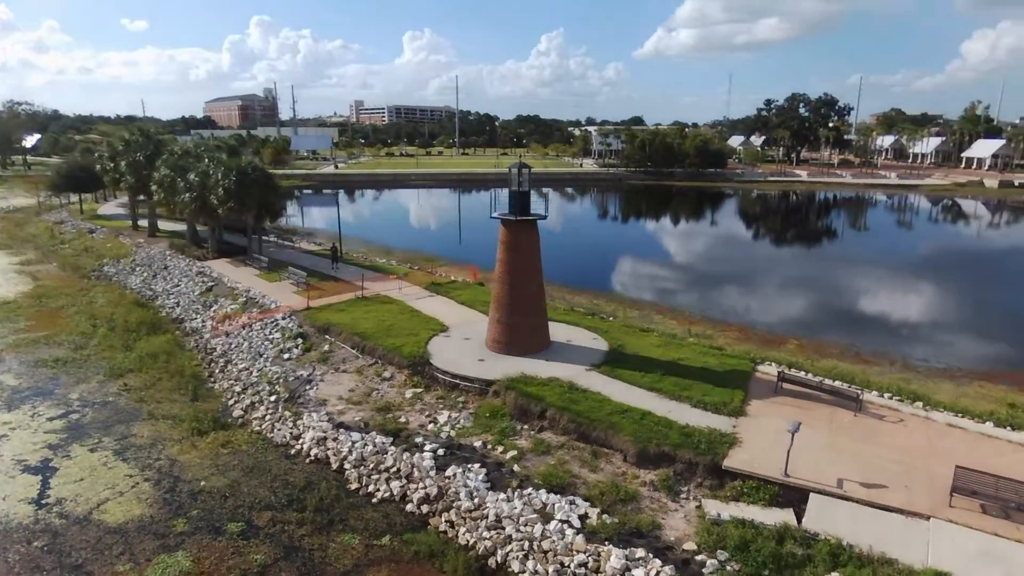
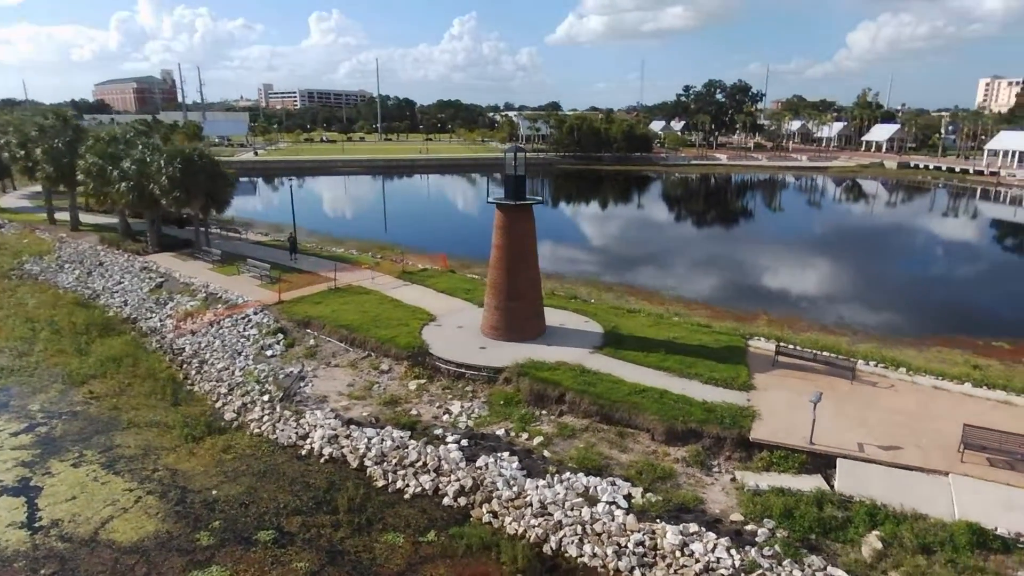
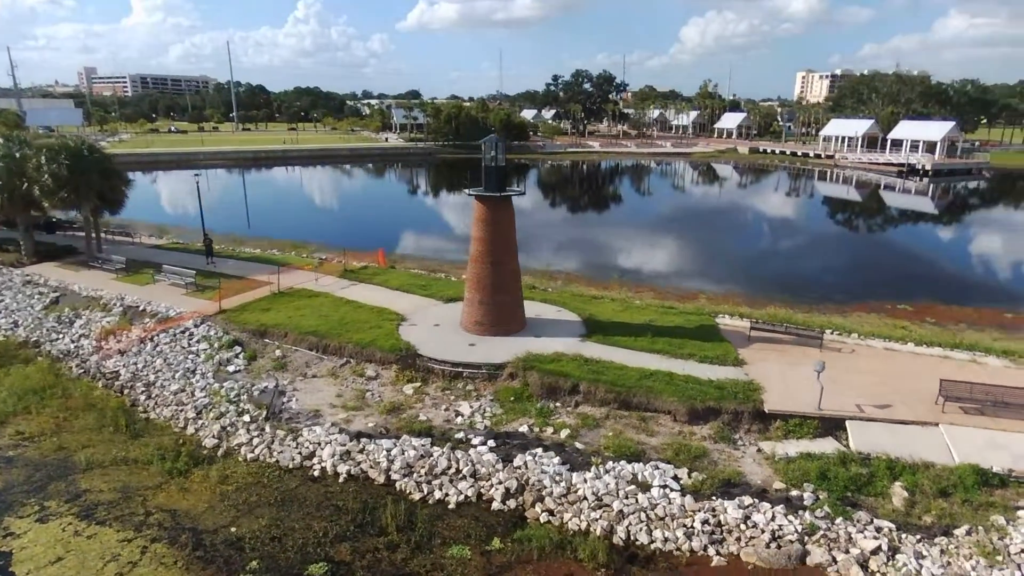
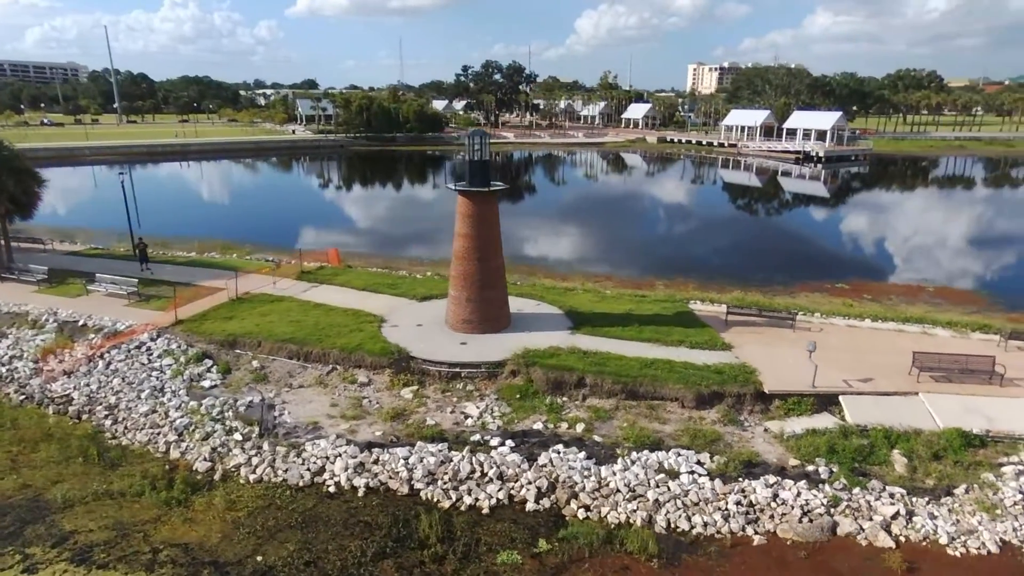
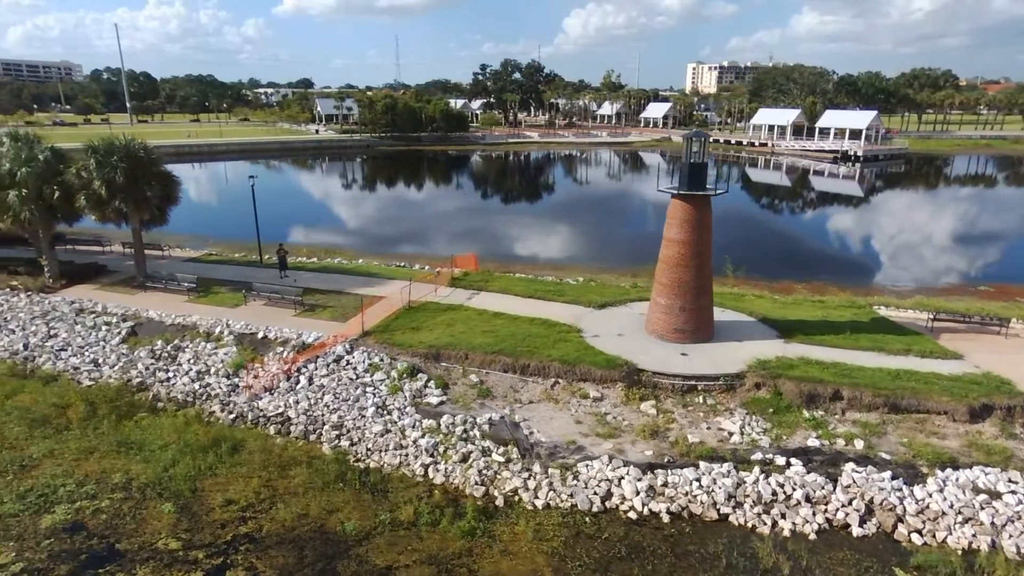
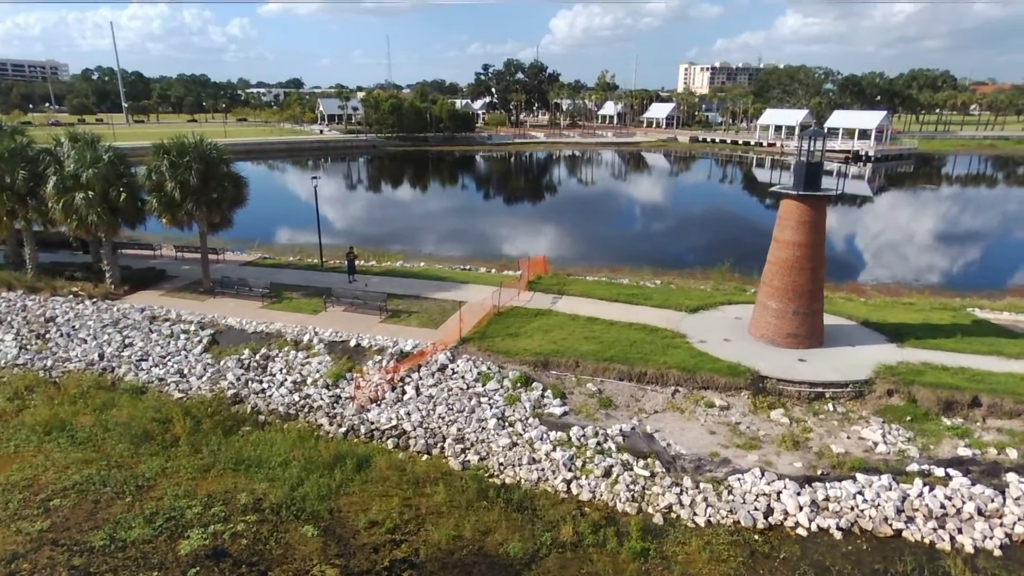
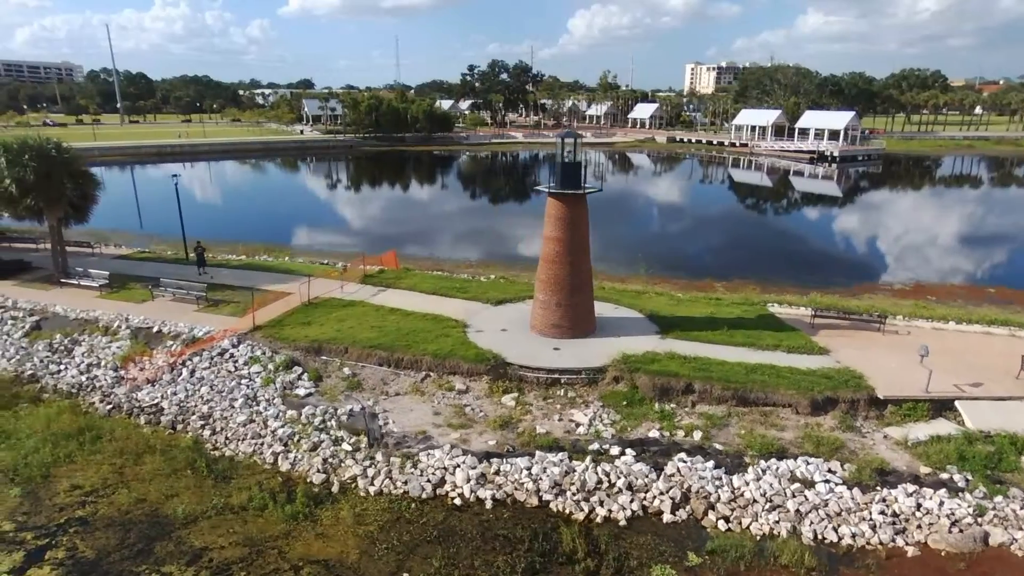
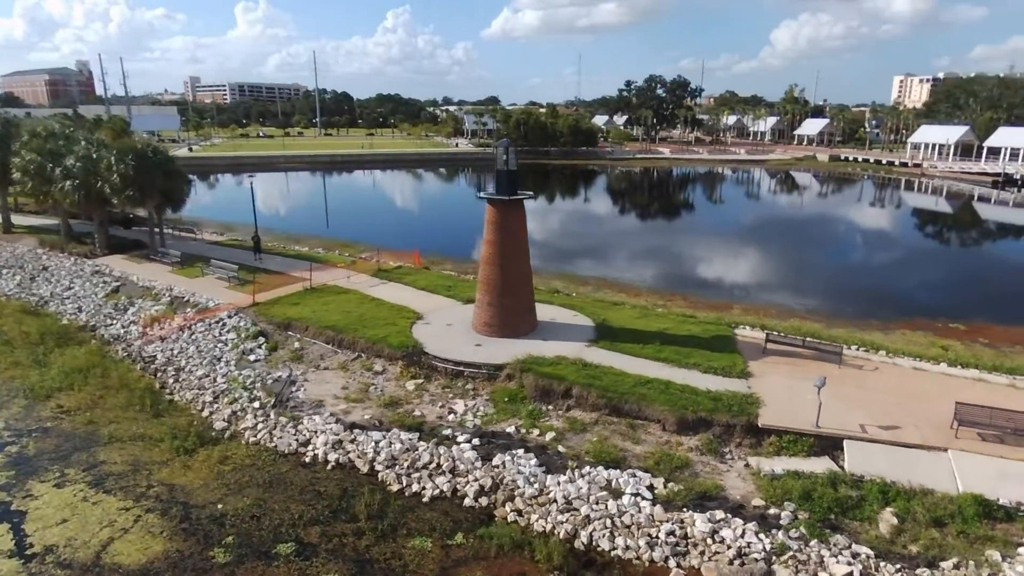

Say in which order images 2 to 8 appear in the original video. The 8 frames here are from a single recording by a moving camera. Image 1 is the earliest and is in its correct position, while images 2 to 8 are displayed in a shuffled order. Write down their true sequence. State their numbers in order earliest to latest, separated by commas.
2, 8, 3, 4, 7, 5, 6
